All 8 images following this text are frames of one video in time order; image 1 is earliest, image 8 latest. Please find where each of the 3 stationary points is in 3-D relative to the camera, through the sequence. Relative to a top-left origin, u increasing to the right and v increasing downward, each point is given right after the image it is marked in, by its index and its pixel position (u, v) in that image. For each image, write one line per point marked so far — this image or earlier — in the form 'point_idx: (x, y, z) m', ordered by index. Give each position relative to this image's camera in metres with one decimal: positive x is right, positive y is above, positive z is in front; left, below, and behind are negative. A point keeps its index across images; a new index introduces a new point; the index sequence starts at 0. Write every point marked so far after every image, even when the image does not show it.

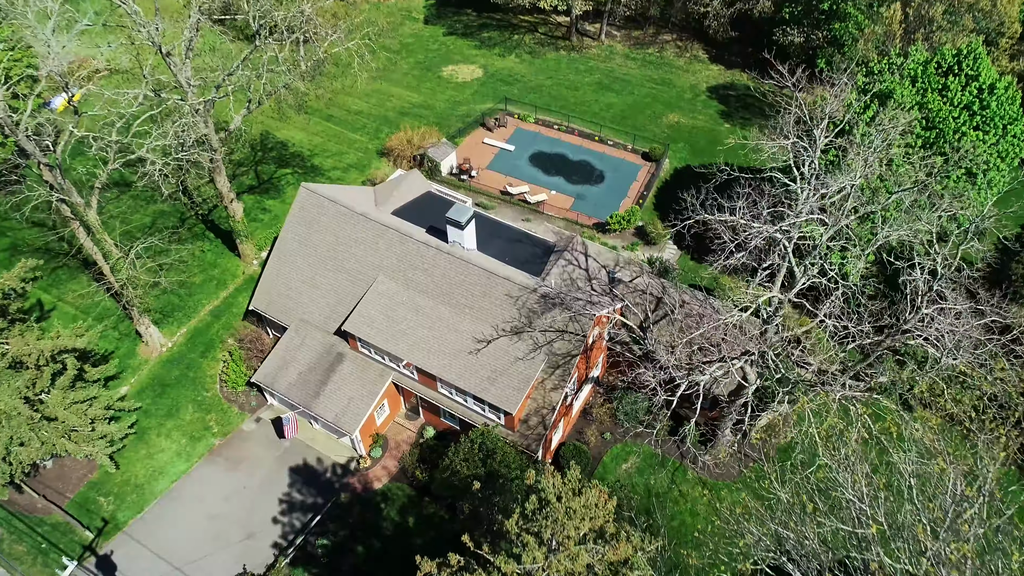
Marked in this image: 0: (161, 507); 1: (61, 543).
0: (-9.2, -5.8, +19.4) m
1: (-11.4, -6.6, +18.8) m
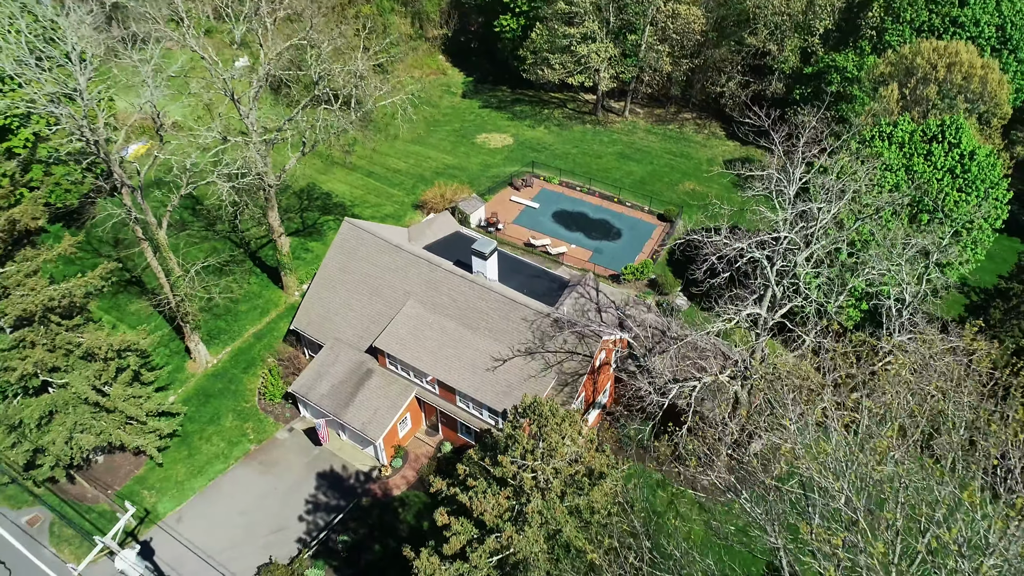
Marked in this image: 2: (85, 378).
0: (-9.0, -6.1, +21.2) m
1: (-11.2, -6.7, +20.6) m
2: (-11.0, -2.3, +19.3) m
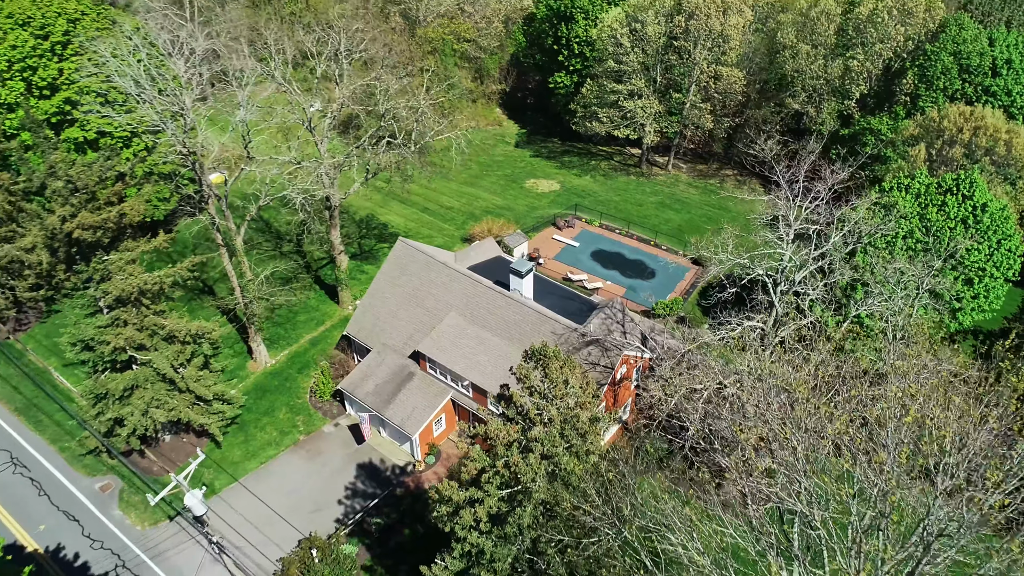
0: (-8.3, -6.1, +23.5) m
1: (-10.6, -6.5, +23.0) m
2: (-10.2, -2.0, +22.0) m
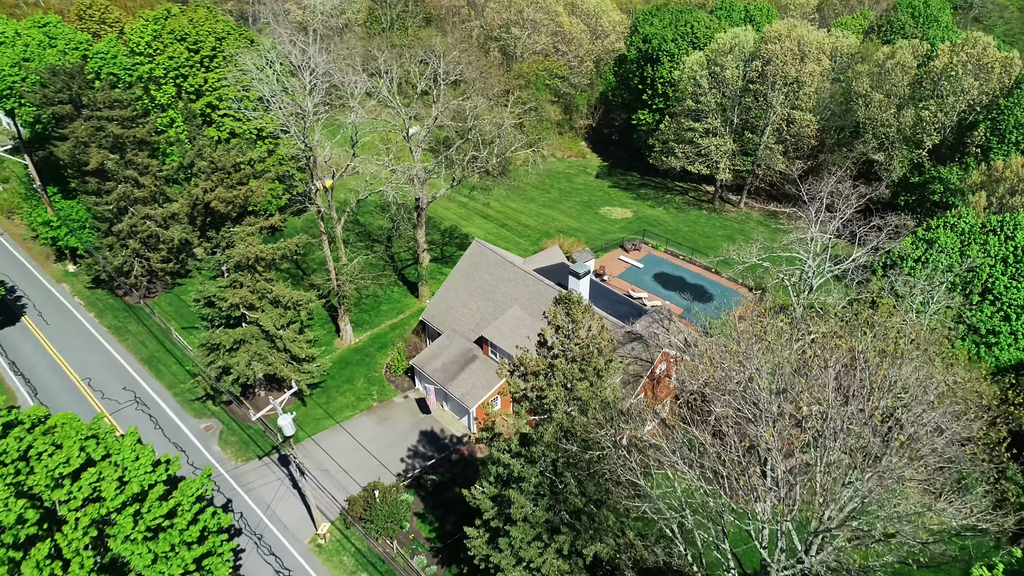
0: (-6.7, -5.3, +27.0) m
1: (-9.1, -5.6, +26.8) m
2: (-8.4, -1.1, +26.0) m
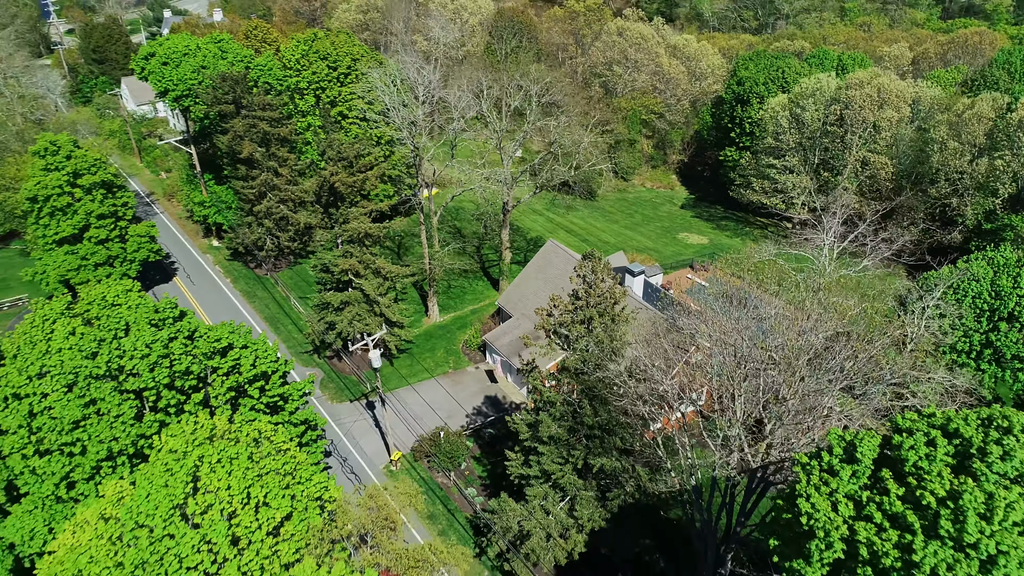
0: (-4.5, -4.3, +32.0) m
1: (-6.9, -4.4, +32.1) m
2: (-5.9, +0.1, +31.4) m
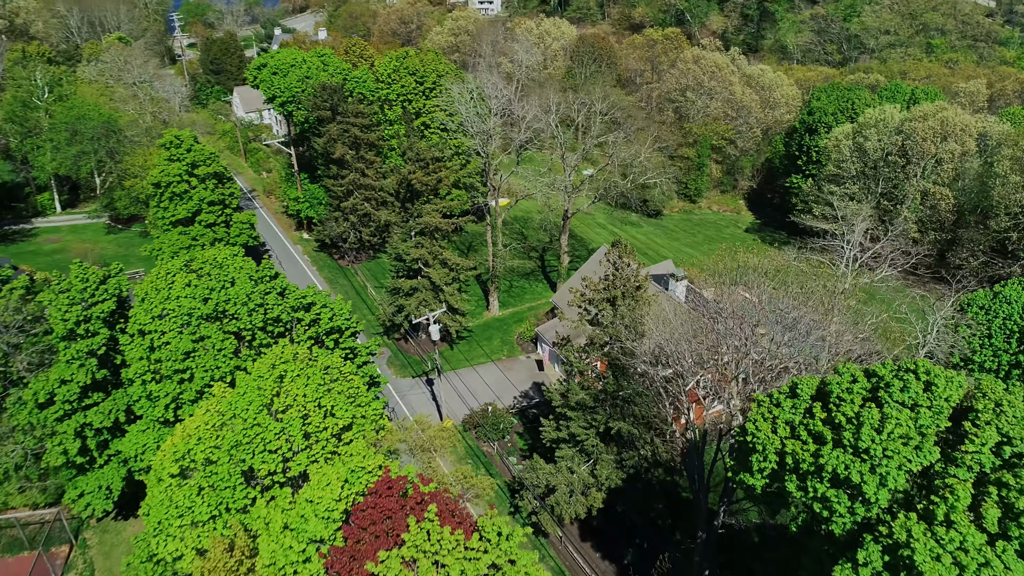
0: (-2.3, -3.9, +35.4) m
1: (-4.7, -3.8, +35.7) m
2: (-3.5, +0.6, +35.0) m
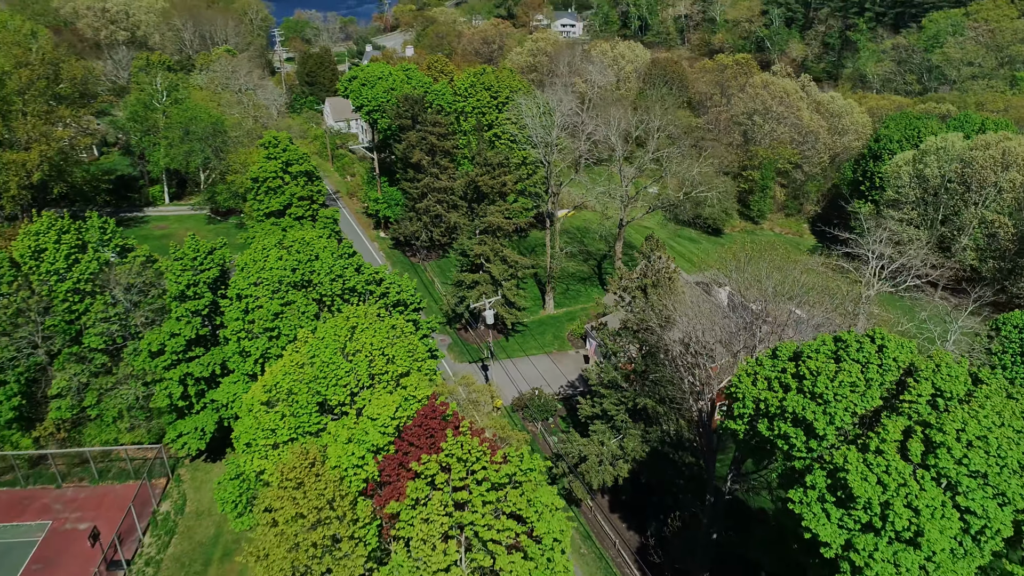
0: (+0.2, -3.7, +38.4) m
1: (-2.1, -3.4, +39.0) m
2: (-0.7, +0.9, +38.3) m
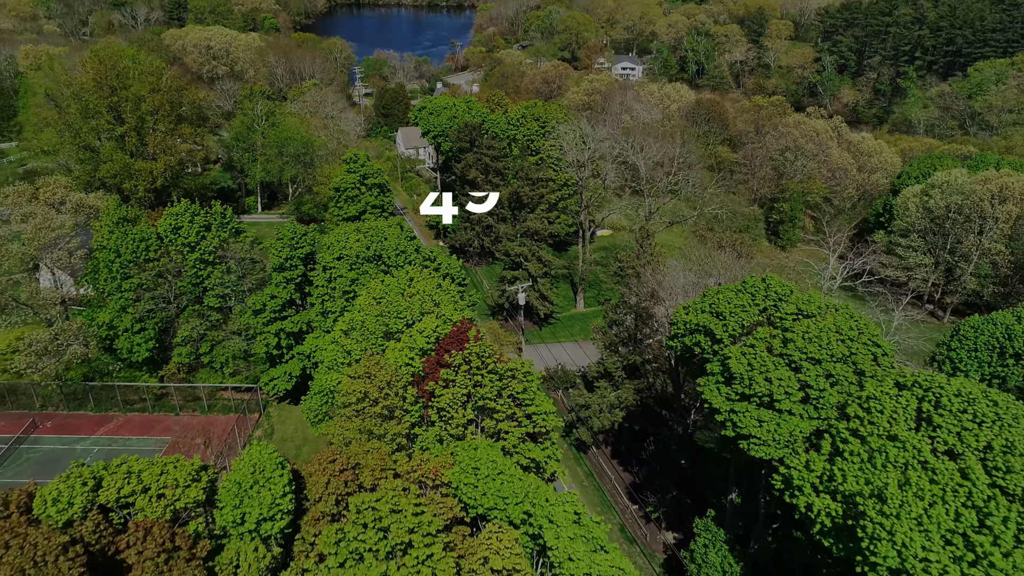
0: (+2.1, -3.4, +45.2) m
1: (-0.2, -3.1, +46.0) m
2: (+1.4, +1.2, +45.4) m
